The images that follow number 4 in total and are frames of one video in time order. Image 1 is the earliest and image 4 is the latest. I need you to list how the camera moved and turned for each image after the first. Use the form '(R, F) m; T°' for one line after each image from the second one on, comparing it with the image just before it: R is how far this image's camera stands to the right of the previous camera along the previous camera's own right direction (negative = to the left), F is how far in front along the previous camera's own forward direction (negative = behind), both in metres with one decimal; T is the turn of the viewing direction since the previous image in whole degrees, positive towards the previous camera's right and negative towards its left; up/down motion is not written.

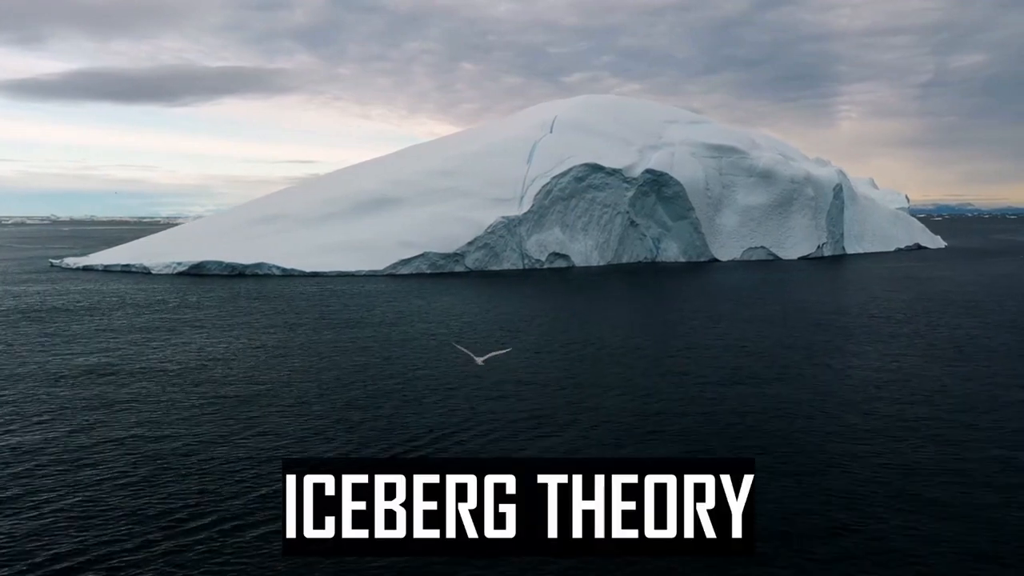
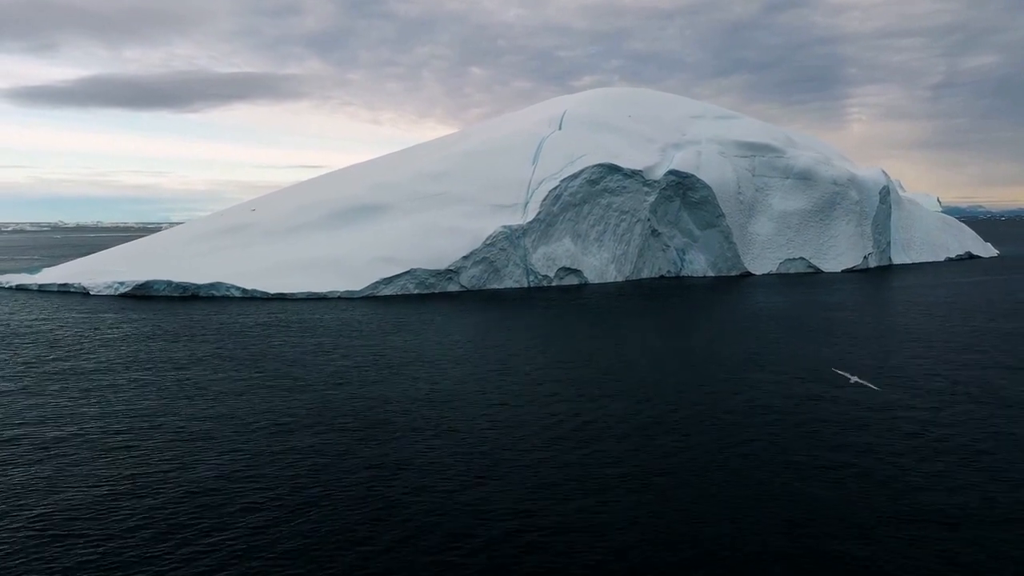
(+0.3, +7.2) m; -1°
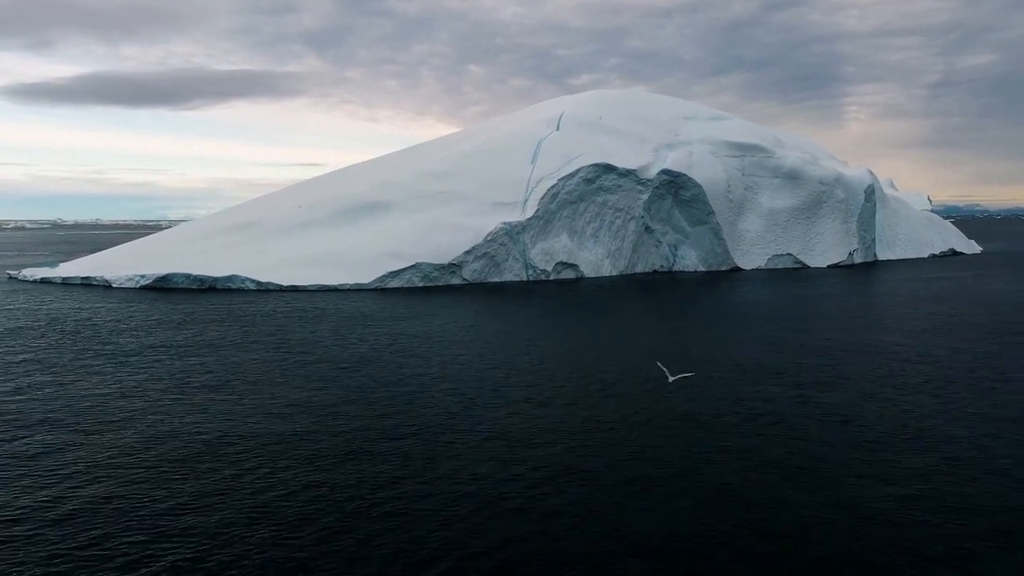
(-0.1, -2.2) m; 0°
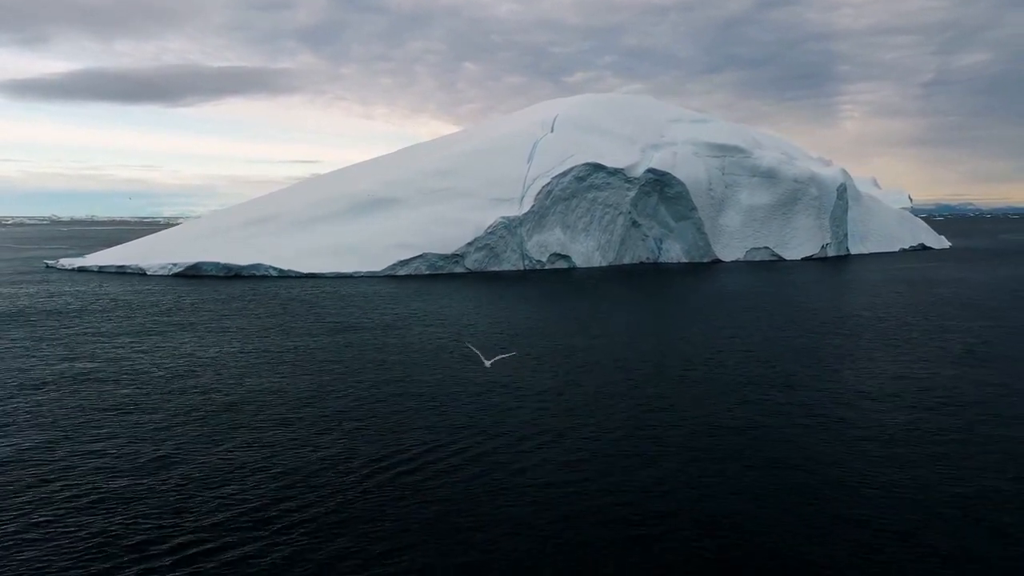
(-0.2, -4.3) m; 0°
